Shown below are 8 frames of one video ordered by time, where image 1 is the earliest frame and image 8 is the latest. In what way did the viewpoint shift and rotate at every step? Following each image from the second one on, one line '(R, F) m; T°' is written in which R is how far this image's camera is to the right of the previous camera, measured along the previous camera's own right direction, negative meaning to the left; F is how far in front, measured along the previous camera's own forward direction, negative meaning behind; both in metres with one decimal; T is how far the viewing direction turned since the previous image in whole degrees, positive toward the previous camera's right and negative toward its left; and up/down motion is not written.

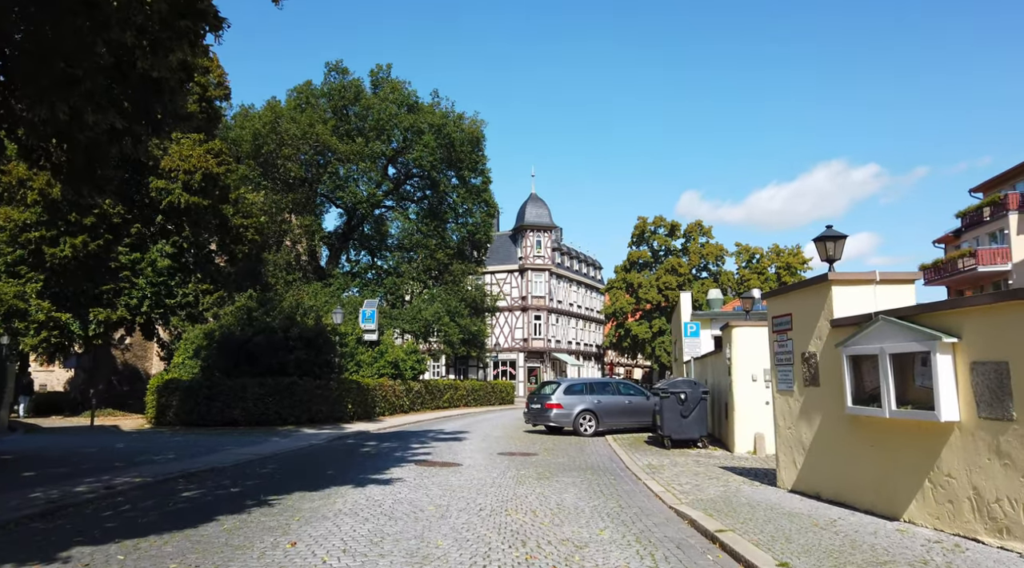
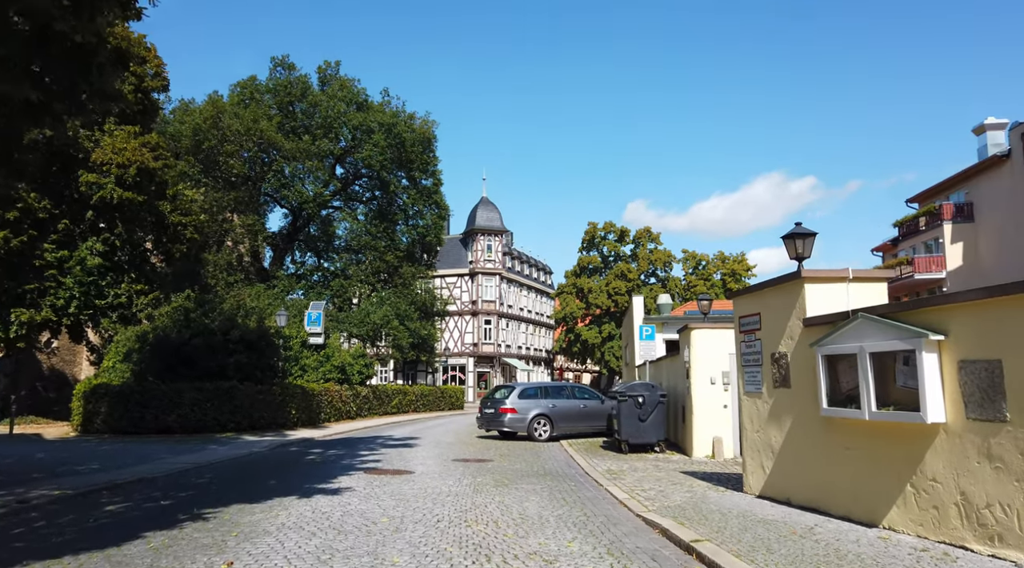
(-0.1, +0.5) m; +4°
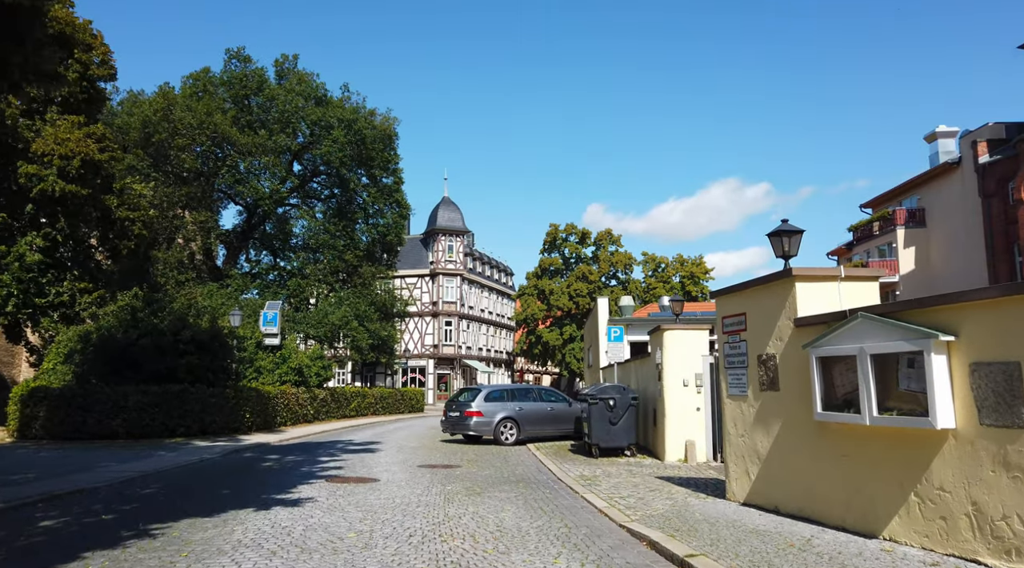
(-0.2, +0.5) m; +3°
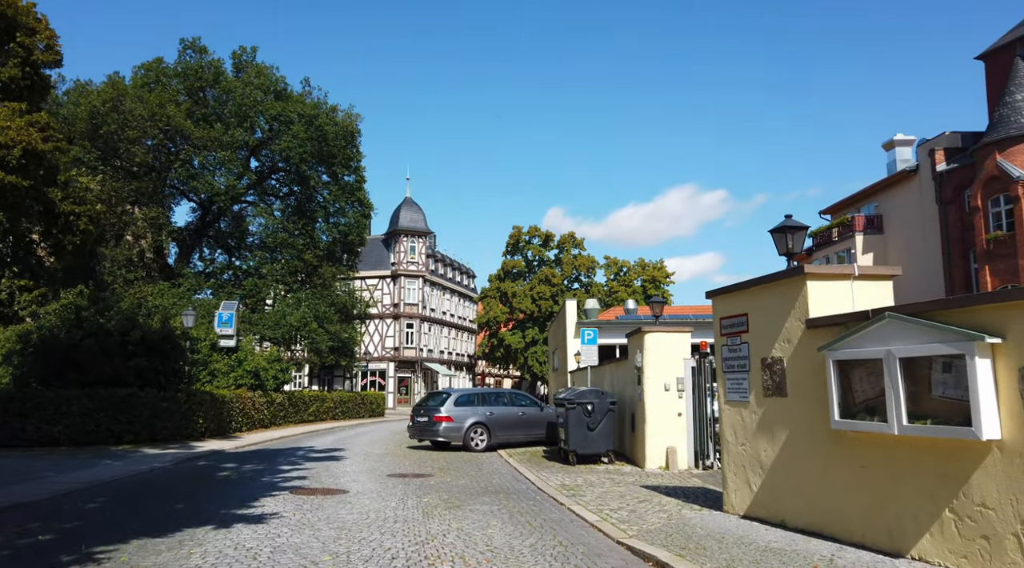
(-0.3, +0.6) m; +3°
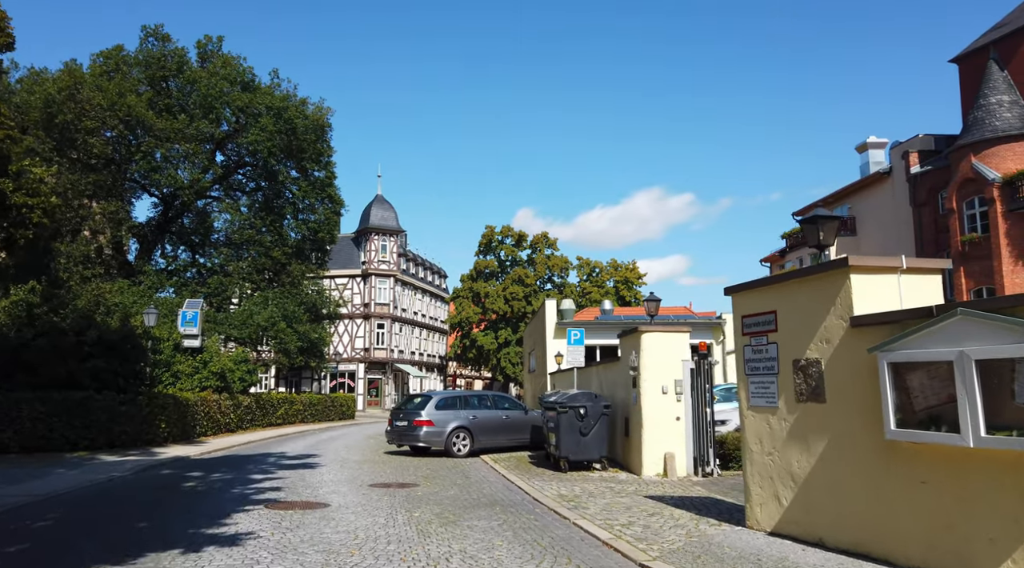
(-0.4, +0.8) m; +2°
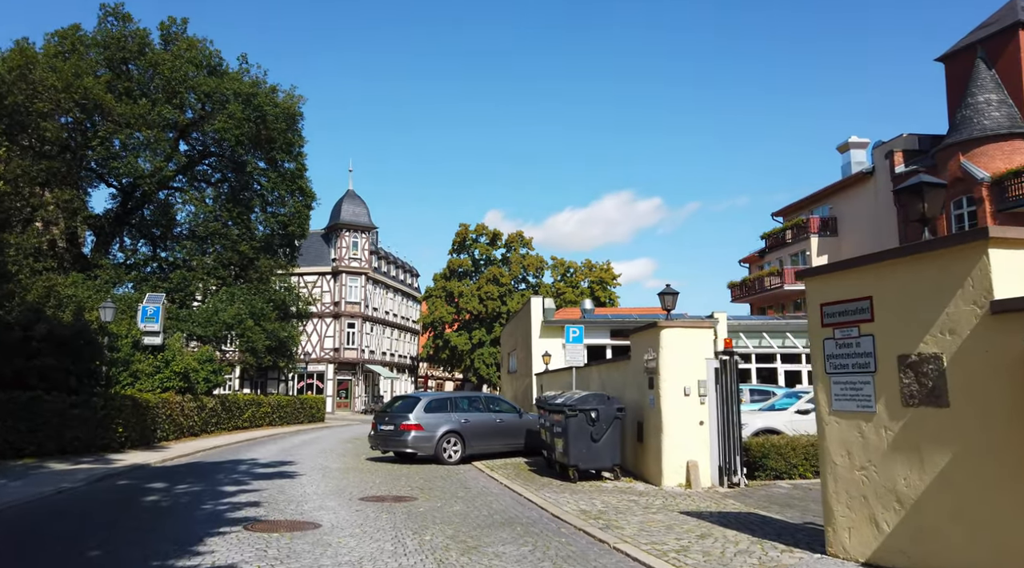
(-0.6, +1.3) m; +3°
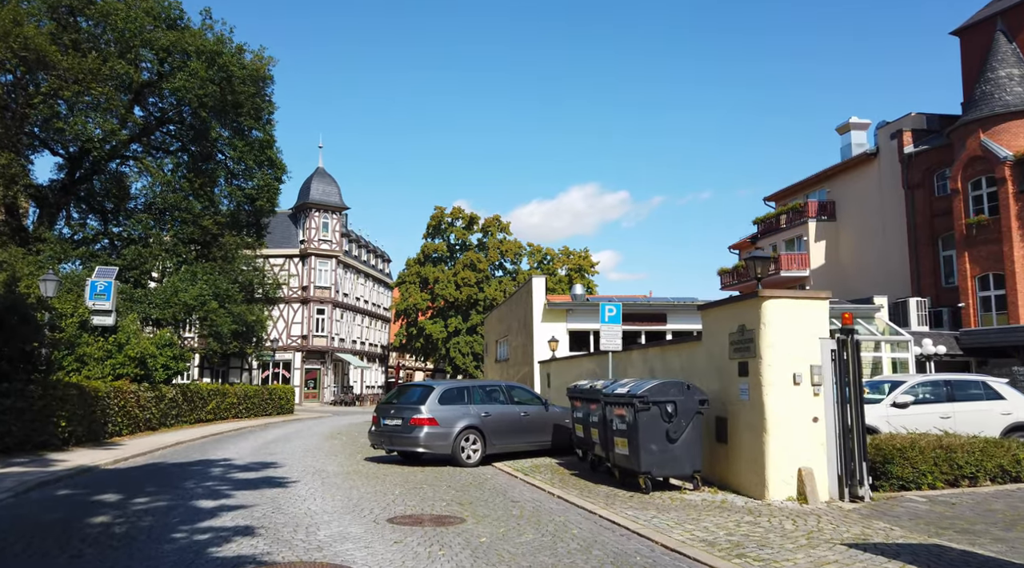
(-1.2, +2.6) m; +3°
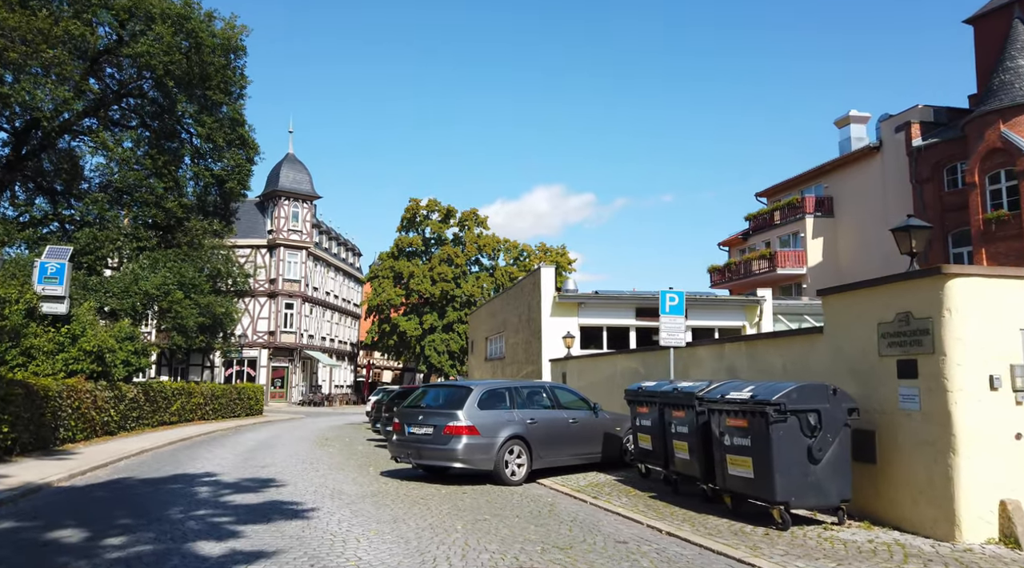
(-1.4, +2.3) m; +3°
